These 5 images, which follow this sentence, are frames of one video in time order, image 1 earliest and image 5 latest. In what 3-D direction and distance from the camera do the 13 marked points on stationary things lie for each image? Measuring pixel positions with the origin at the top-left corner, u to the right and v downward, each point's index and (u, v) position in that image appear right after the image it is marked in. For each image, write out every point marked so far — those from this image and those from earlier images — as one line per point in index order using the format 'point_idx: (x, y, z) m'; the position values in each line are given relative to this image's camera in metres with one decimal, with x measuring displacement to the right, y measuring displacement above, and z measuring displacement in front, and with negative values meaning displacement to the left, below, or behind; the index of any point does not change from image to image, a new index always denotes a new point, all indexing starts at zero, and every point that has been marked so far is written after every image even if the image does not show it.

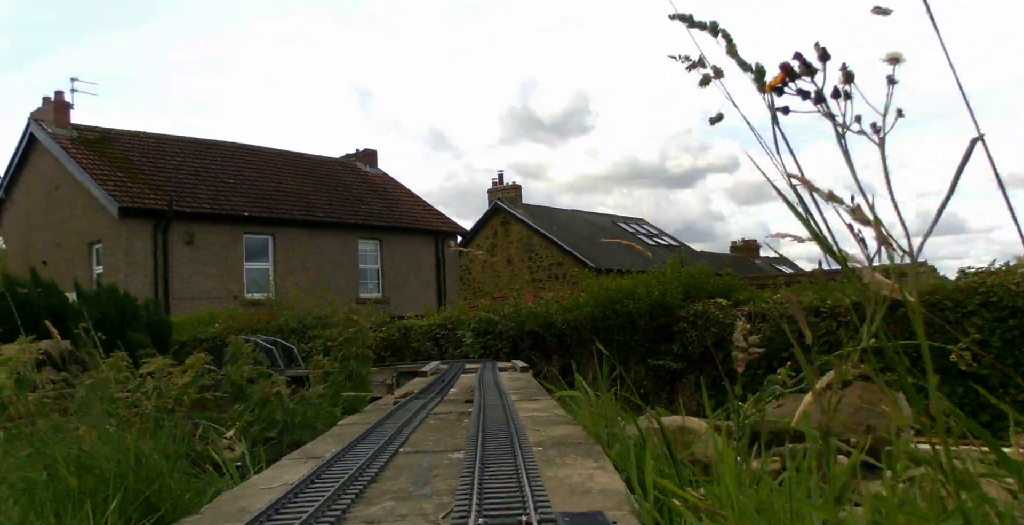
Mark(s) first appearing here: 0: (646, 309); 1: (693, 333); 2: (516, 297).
0: (+1.5, -0.5, +9.7) m
1: (+2.0, -0.8, +9.3) m
2: (+0.1, -0.5, +11.6) m
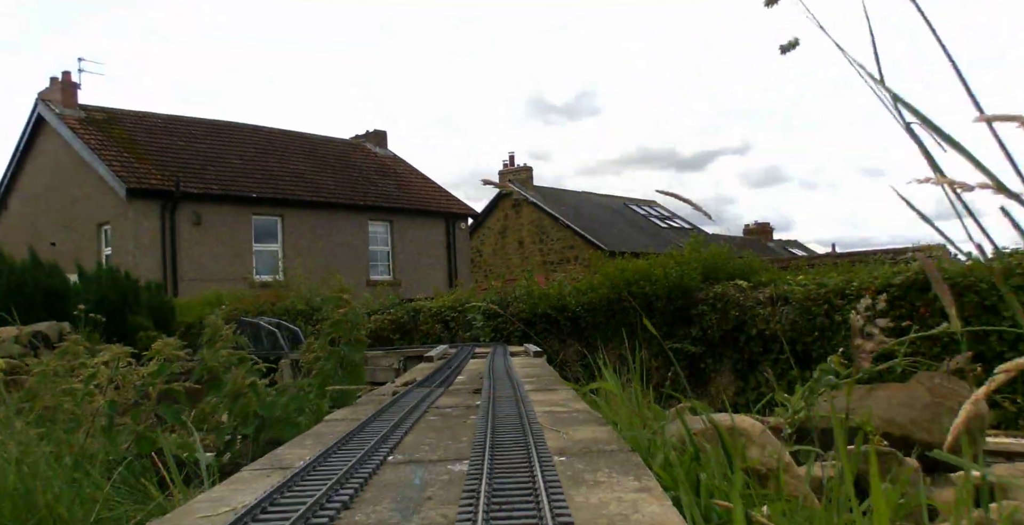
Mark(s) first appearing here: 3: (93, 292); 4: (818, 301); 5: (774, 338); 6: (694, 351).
0: (+1.7, -0.3, +9.3) m
1: (+2.1, -0.6, +9.0) m
2: (+0.2, -0.2, +11.2) m
3: (-5.4, -0.4, +10.8) m
4: (+3.0, -0.4, +8.4) m
5: (+2.6, -0.8, +8.5) m
6: (+2.0, -1.0, +9.0) m
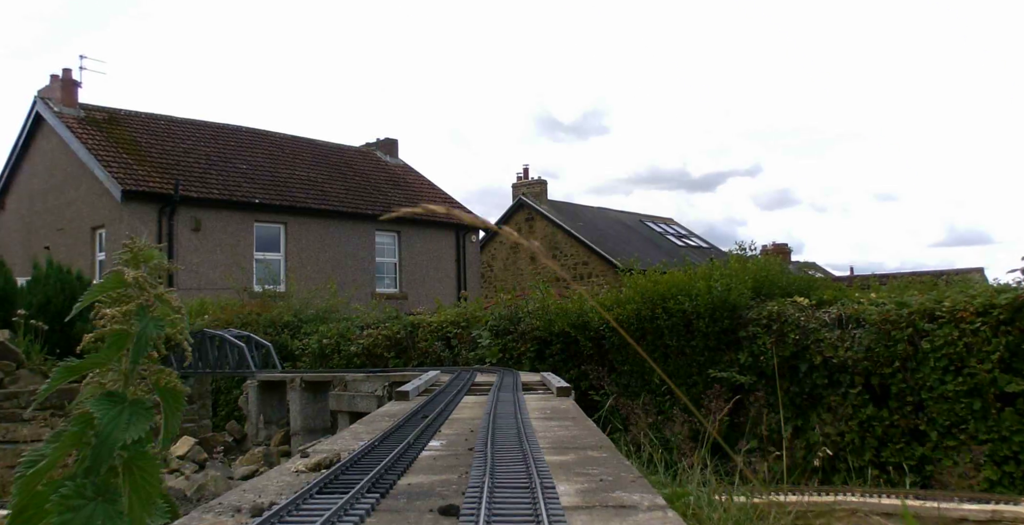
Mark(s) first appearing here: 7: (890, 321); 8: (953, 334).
0: (+1.8, -0.4, +7.8) m
1: (+2.2, -0.7, +7.4) m
2: (+0.3, -0.3, +9.7) m
3: (-5.2, -0.4, +9.4) m
4: (+3.1, -0.5, +6.8) m
5: (+2.7, -0.9, +7.0) m
6: (+2.1, -1.1, +7.5) m
7: (+3.1, -0.5, +6.9) m
8: (+3.4, -0.5, +6.5) m
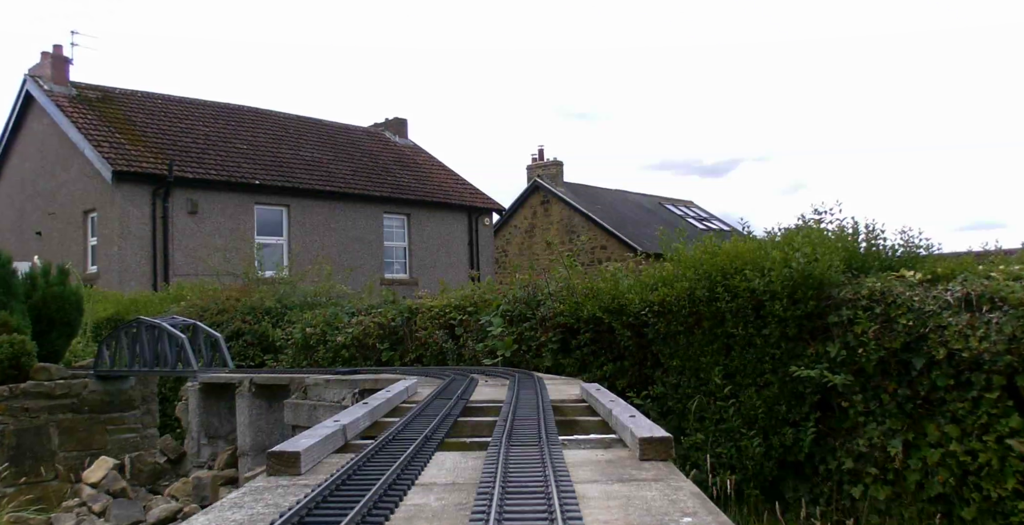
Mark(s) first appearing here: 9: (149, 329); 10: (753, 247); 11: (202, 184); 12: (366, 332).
0: (+1.9, -0.2, +6.0) m
1: (+2.3, -0.4, +5.6) m
2: (+0.5, 0.0, +7.9) m
3: (-5.1, -0.1, +7.7) m
4: (+3.2, -0.2, +5.0) m
5: (+2.8, -0.6, +5.2) m
6: (+2.2, -0.8, +5.7) m
7: (+3.2, -0.2, +5.1) m
8: (+3.5, -0.3, +4.7) m
9: (-3.9, -0.7, +9.0) m
10: (+1.8, +0.1, +6.4) m
11: (-7.3, +1.9, +19.4) m
12: (-1.6, -0.8, +9.2) m
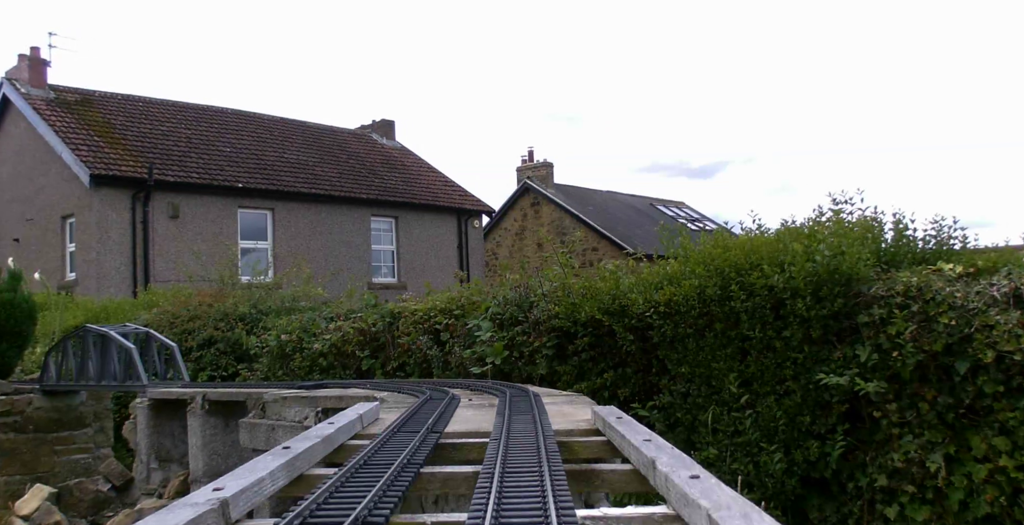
0: (+1.8, -0.1, +5.4) m
1: (+2.3, -0.4, +5.0) m
2: (+0.4, 0.0, +7.3) m
3: (-5.1, -0.2, +7.0) m
4: (+3.2, -0.2, +4.4) m
5: (+2.8, -0.6, +4.6) m
6: (+2.1, -0.8, +5.1) m
7: (+3.1, -0.2, +4.4) m
8: (+3.4, -0.2, +4.1) m
9: (-4.0, -0.8, +8.3) m
10: (+1.7, +0.2, +5.8) m
11: (-7.5, +1.8, +18.7) m
12: (-1.7, -0.8, +8.6) m
